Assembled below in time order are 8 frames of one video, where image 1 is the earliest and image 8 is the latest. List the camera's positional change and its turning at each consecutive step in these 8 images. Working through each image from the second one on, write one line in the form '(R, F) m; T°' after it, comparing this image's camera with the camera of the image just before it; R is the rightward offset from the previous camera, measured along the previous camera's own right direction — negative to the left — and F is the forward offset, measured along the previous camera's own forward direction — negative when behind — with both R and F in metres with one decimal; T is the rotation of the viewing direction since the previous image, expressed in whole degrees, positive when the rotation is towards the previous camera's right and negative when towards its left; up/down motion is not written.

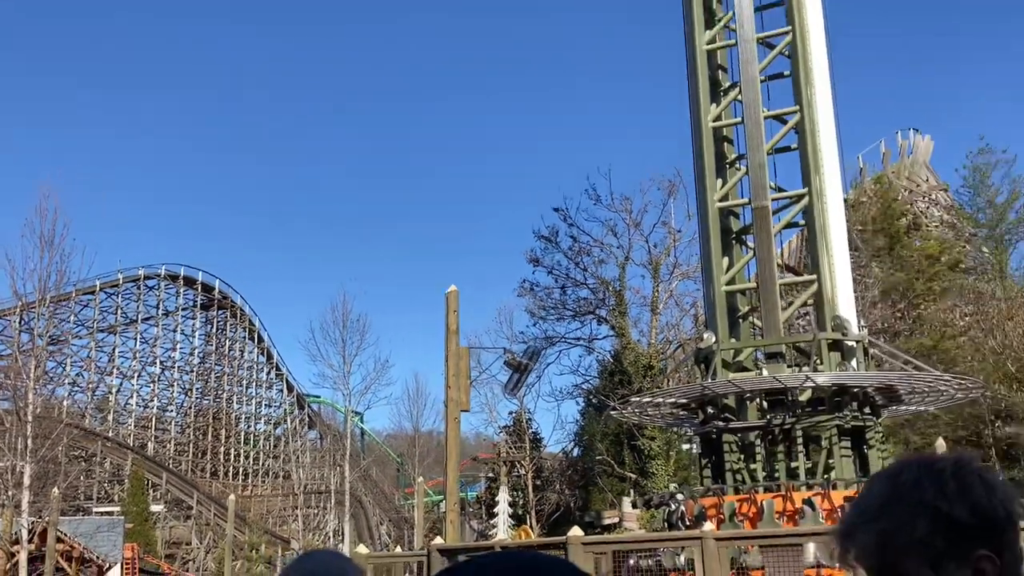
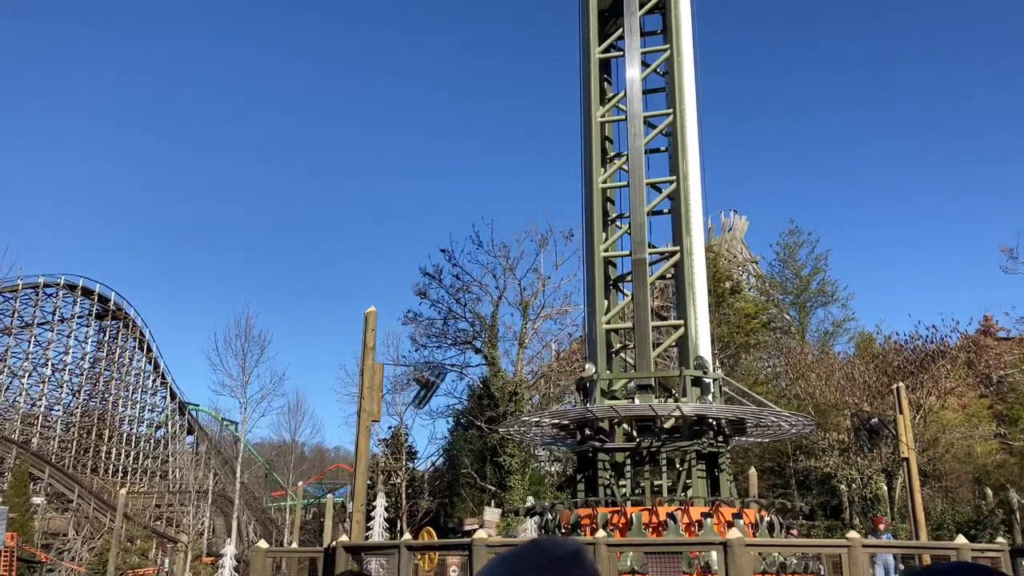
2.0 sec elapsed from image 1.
(-1.6, -2.1) m; +11°
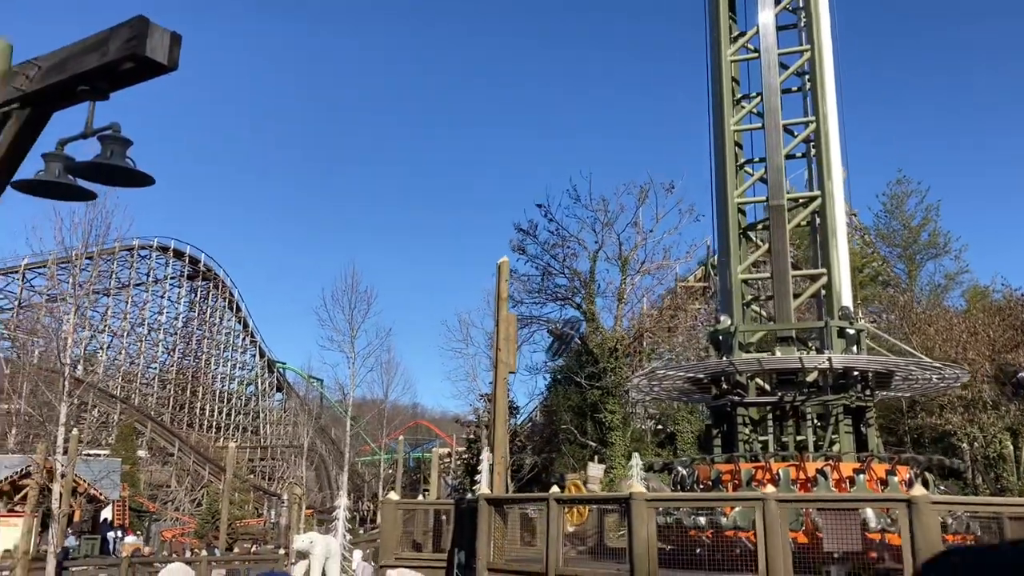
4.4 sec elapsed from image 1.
(-1.7, +0.5) m; -2°
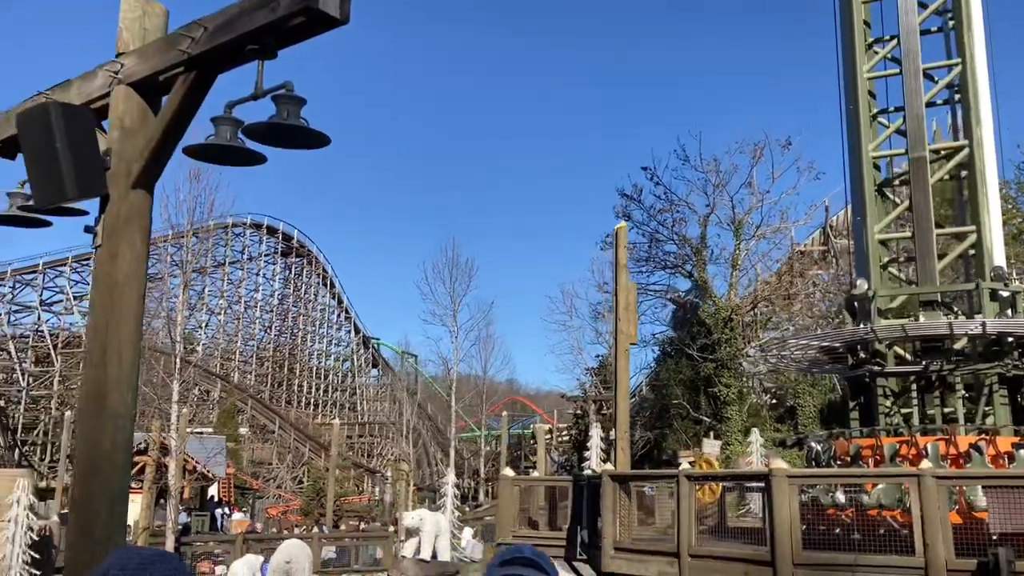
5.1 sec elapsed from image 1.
(-0.7, +0.7) m; -4°
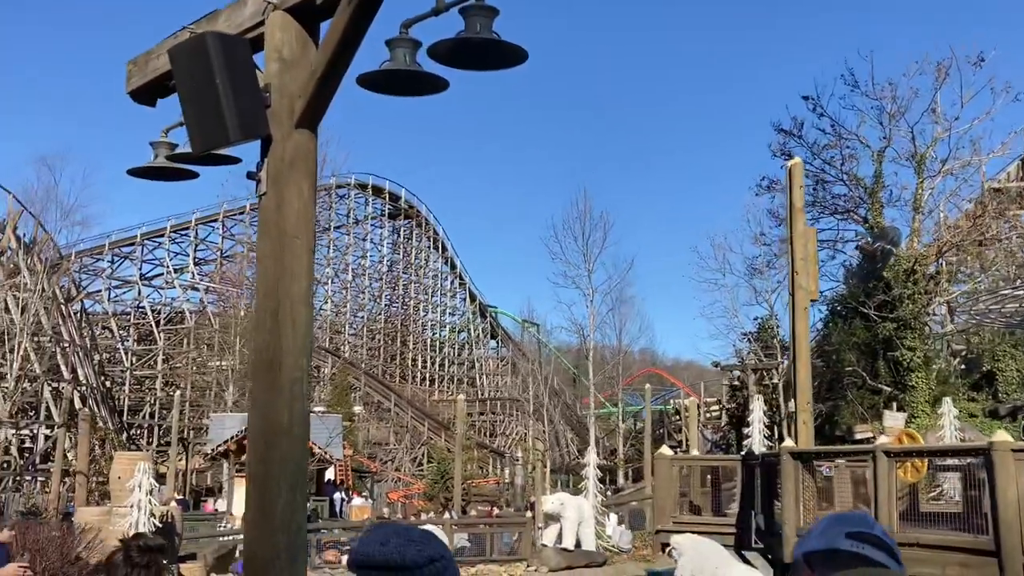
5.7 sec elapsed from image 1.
(-1.0, +2.1) m; -5°
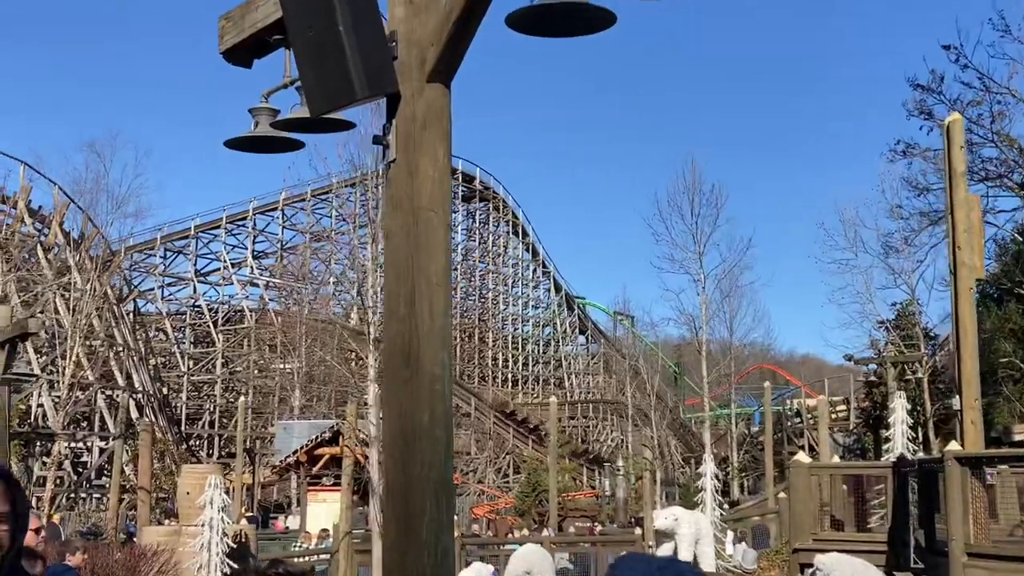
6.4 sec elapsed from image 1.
(-0.9, +2.0) m; -3°
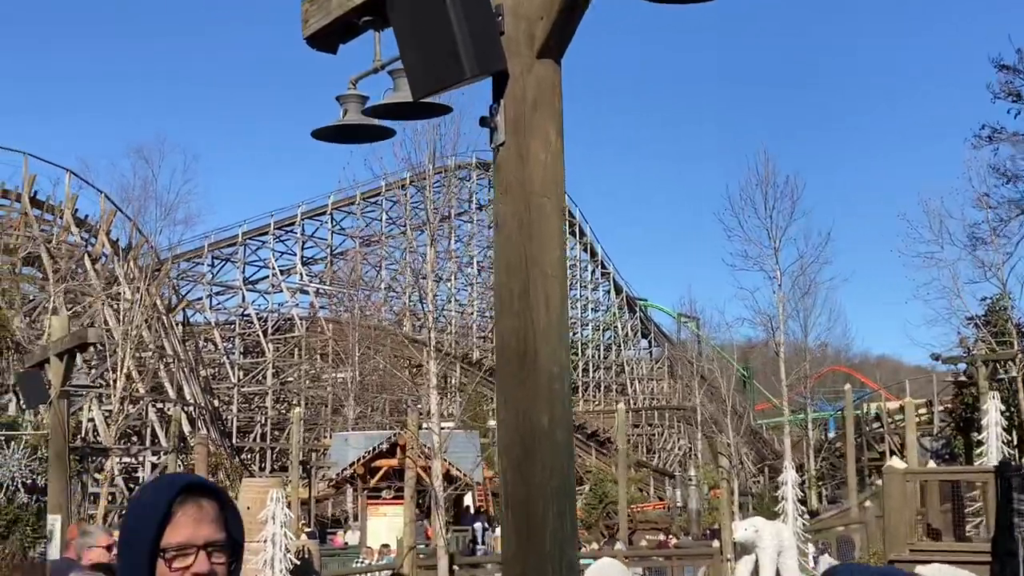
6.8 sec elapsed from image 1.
(-0.6, +0.7) m; -2°
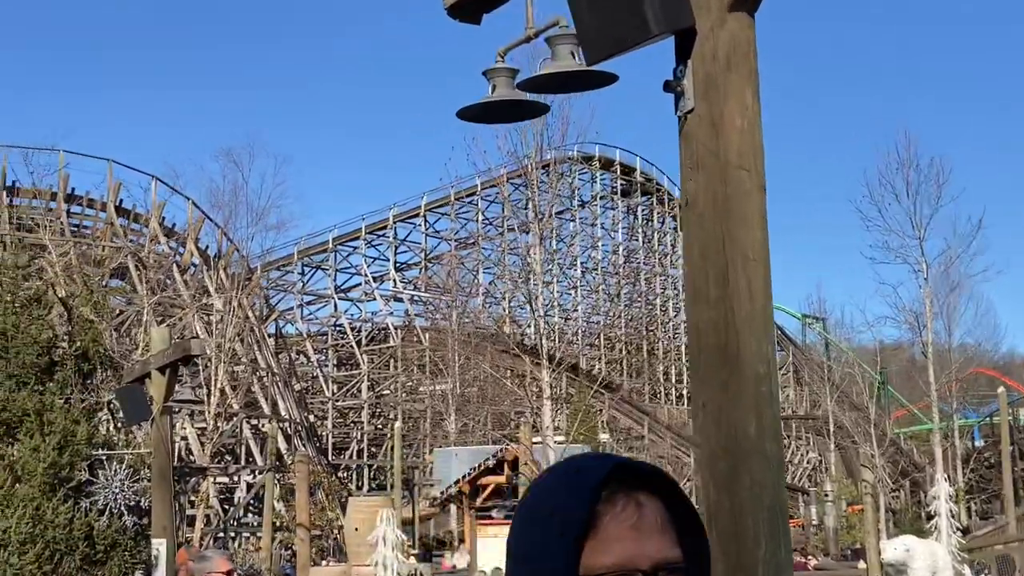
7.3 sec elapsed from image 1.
(-0.9, +1.0) m; -3°
